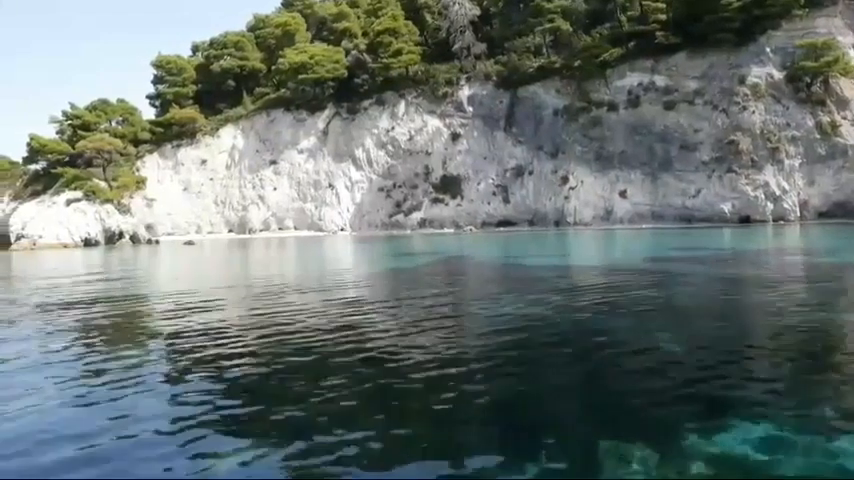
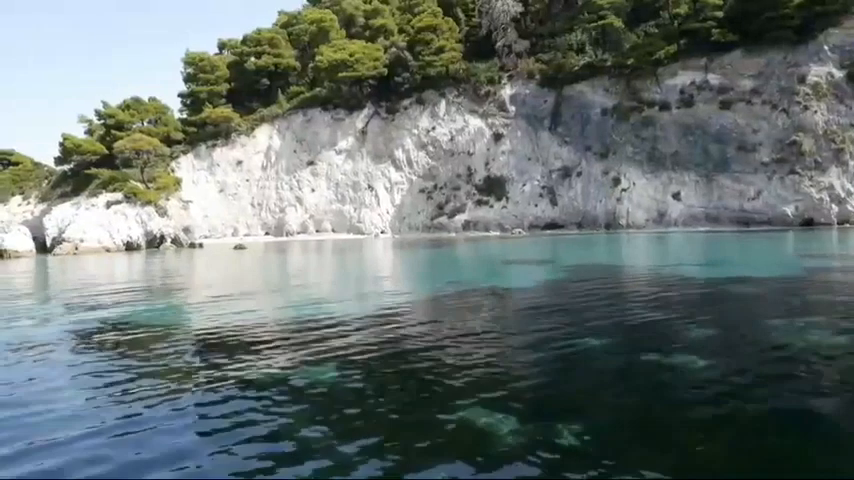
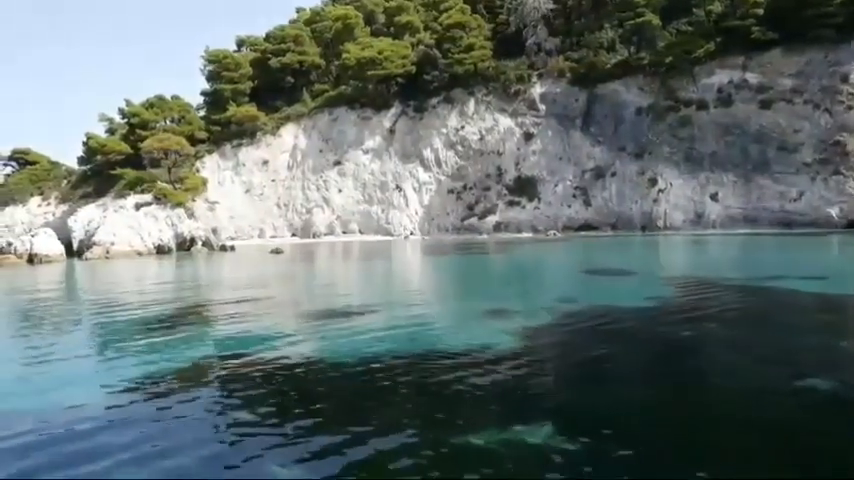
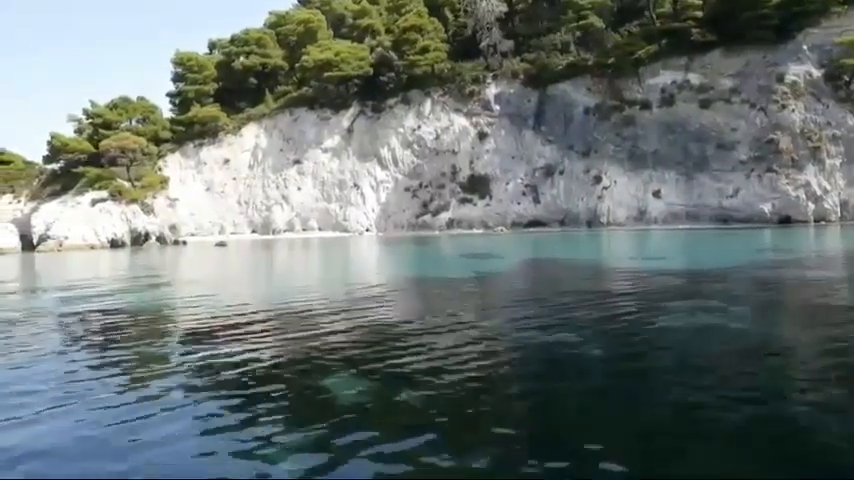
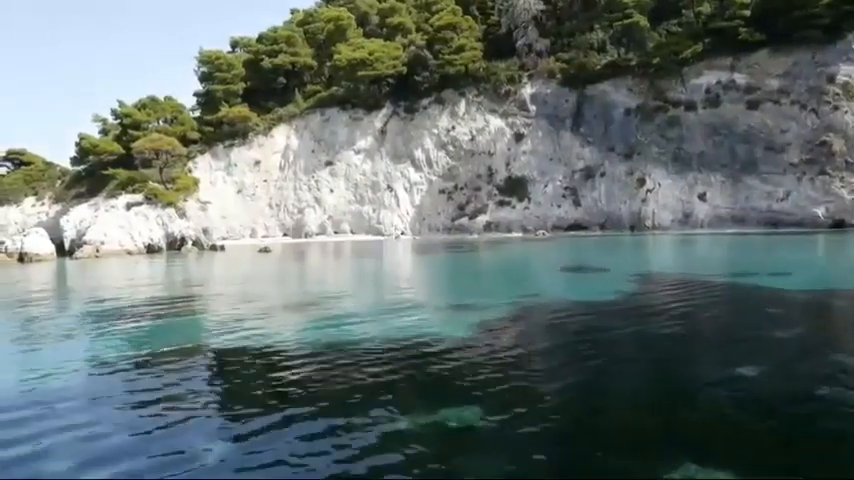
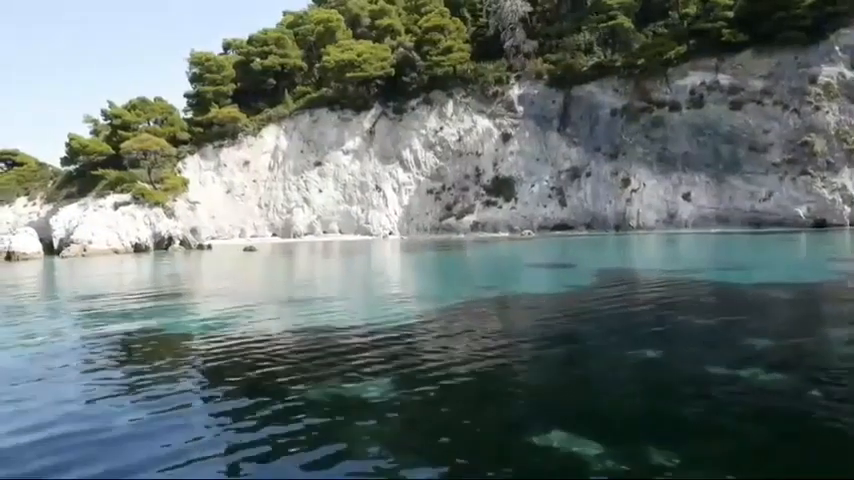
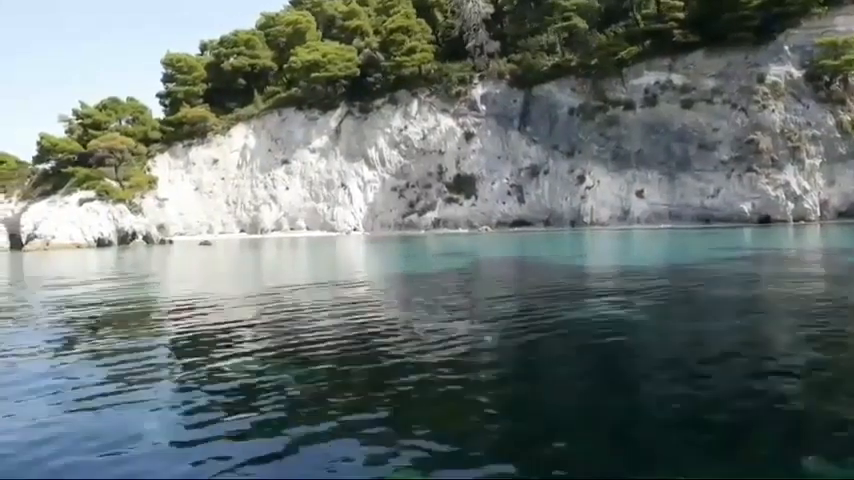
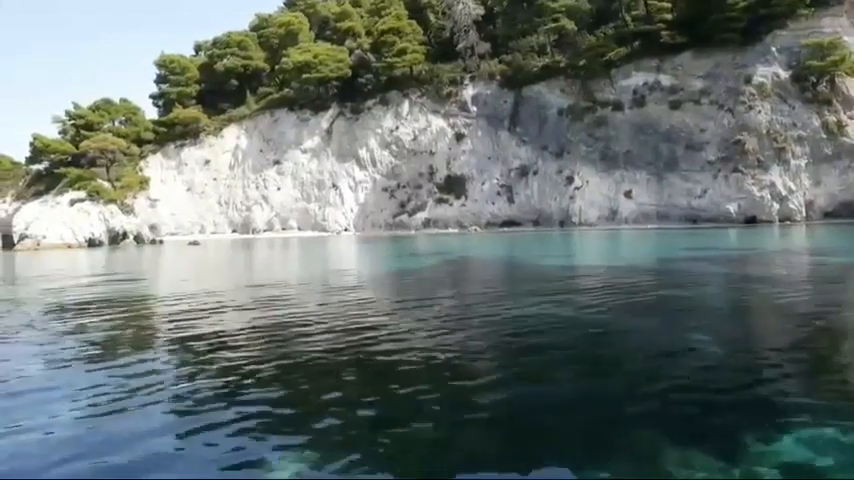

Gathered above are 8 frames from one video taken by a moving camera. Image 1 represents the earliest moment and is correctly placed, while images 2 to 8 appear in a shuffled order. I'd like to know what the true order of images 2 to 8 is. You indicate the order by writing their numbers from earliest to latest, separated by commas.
8, 7, 4, 2, 6, 5, 3
